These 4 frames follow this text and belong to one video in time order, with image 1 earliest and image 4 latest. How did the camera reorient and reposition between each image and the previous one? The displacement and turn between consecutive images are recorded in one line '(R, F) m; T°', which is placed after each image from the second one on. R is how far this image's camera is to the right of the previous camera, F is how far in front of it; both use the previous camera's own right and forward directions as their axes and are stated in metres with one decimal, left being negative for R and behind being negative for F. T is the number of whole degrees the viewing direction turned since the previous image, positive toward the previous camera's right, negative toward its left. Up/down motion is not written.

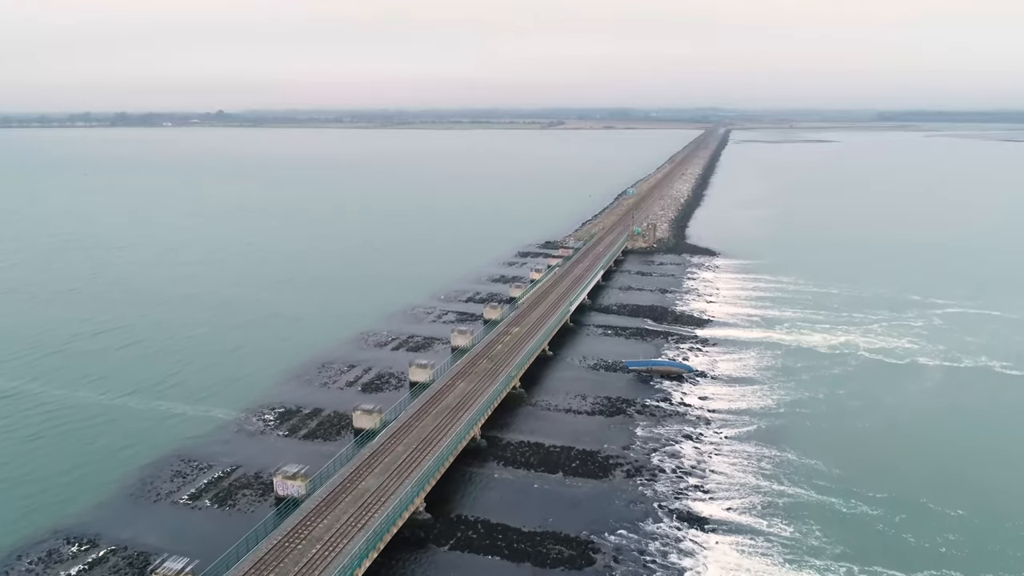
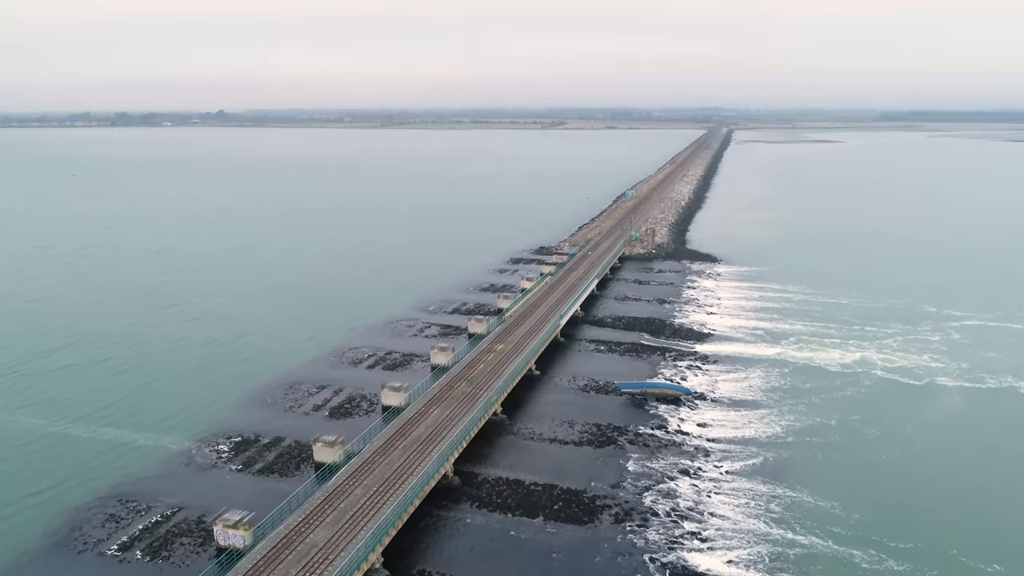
(+0.6, +1.7) m; 0°
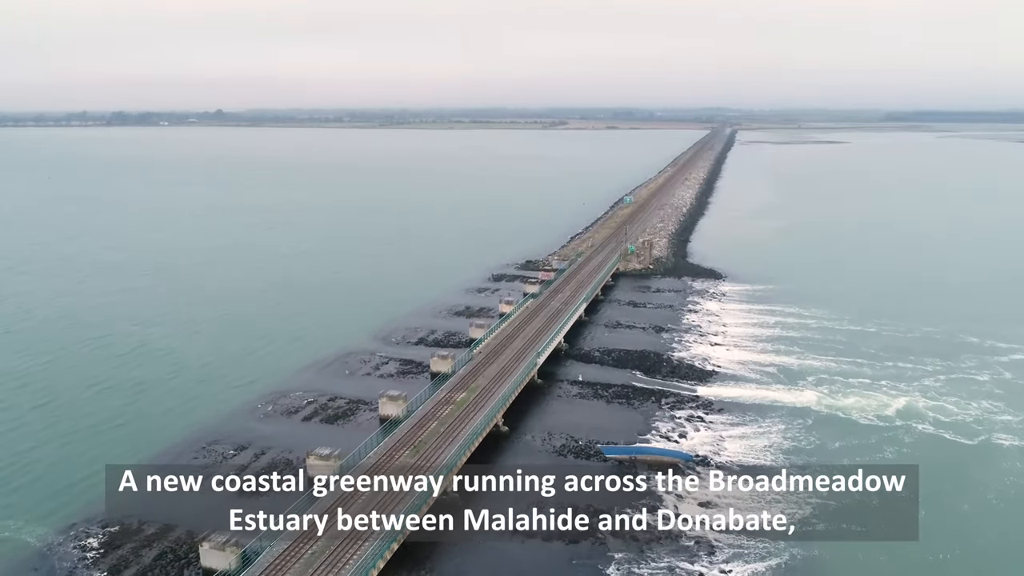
(+1.0, +3.6) m; 0°
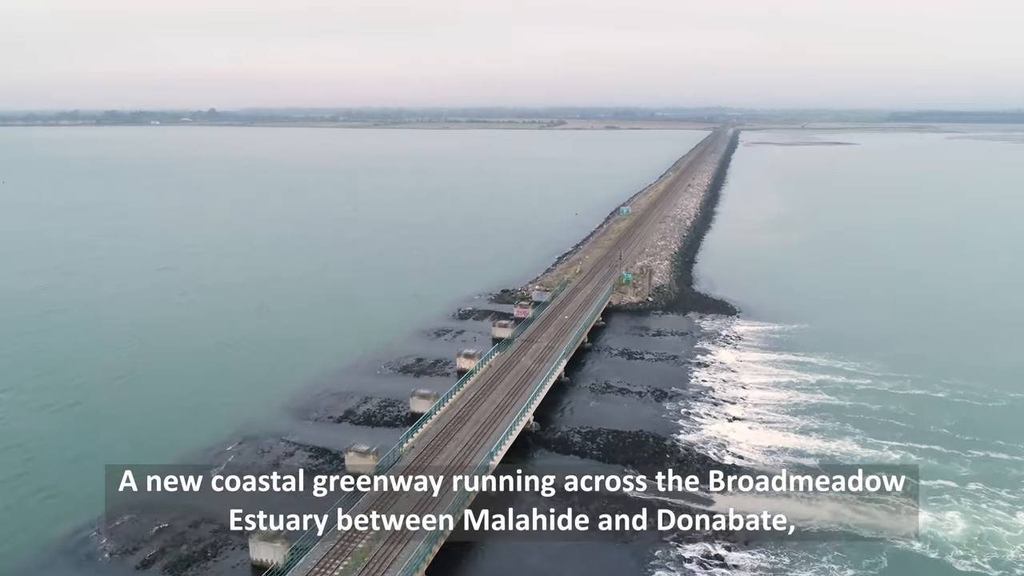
(-0.6, -1.4) m; 0°
